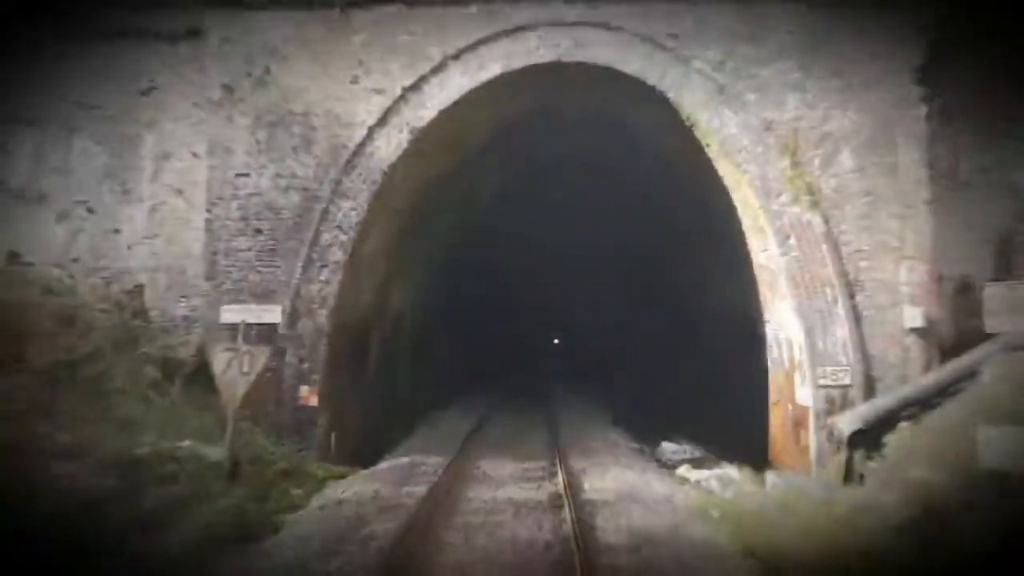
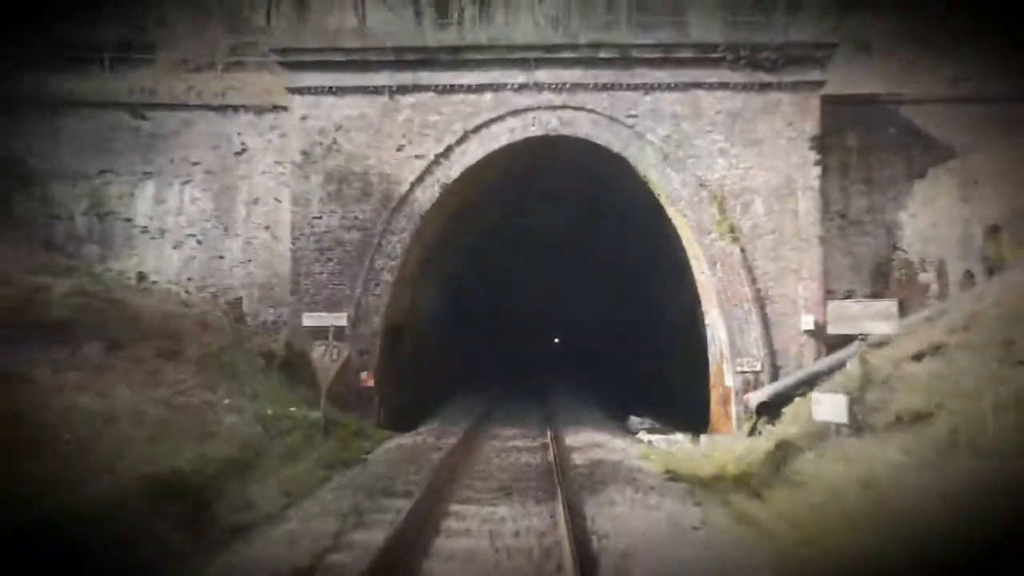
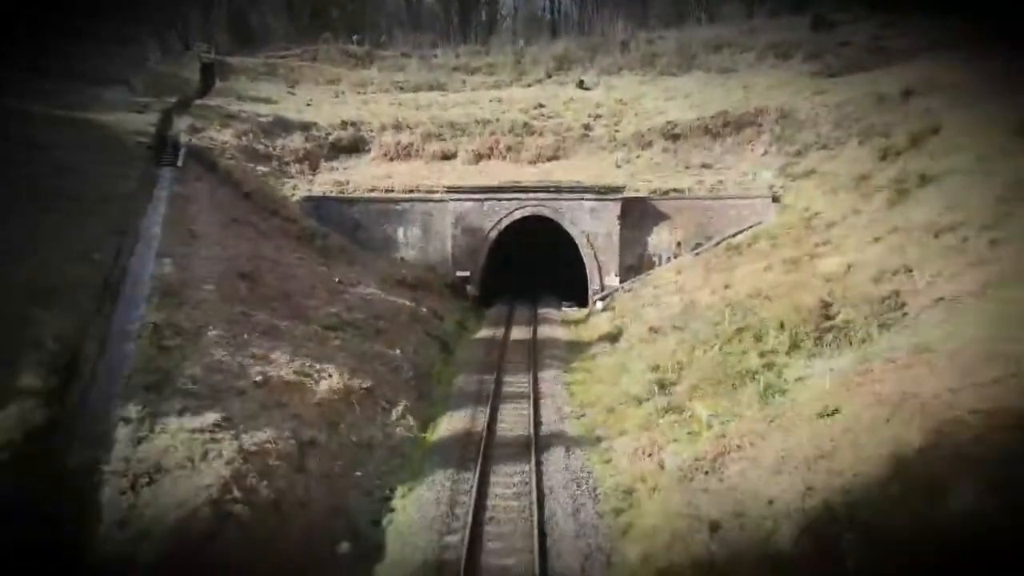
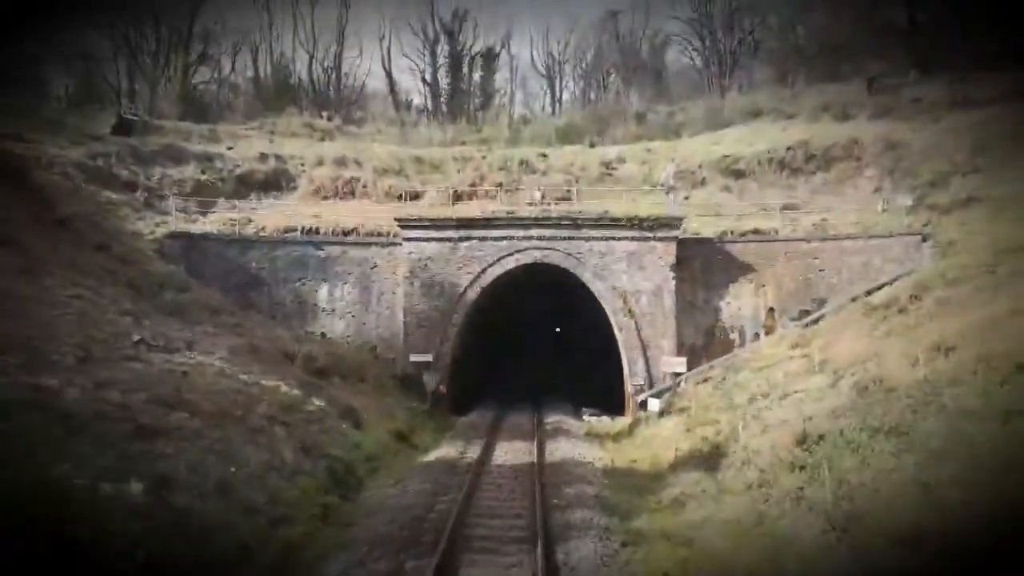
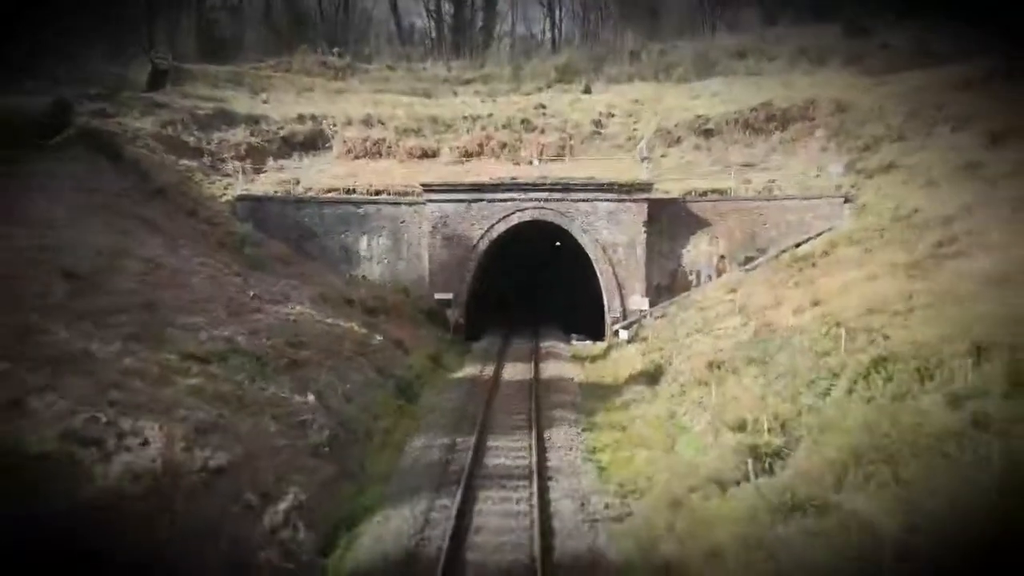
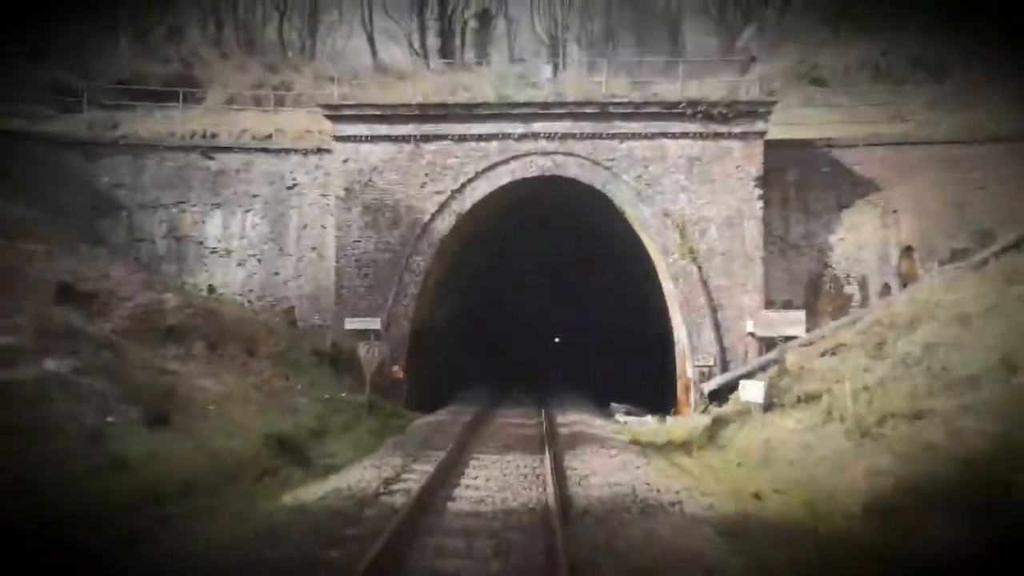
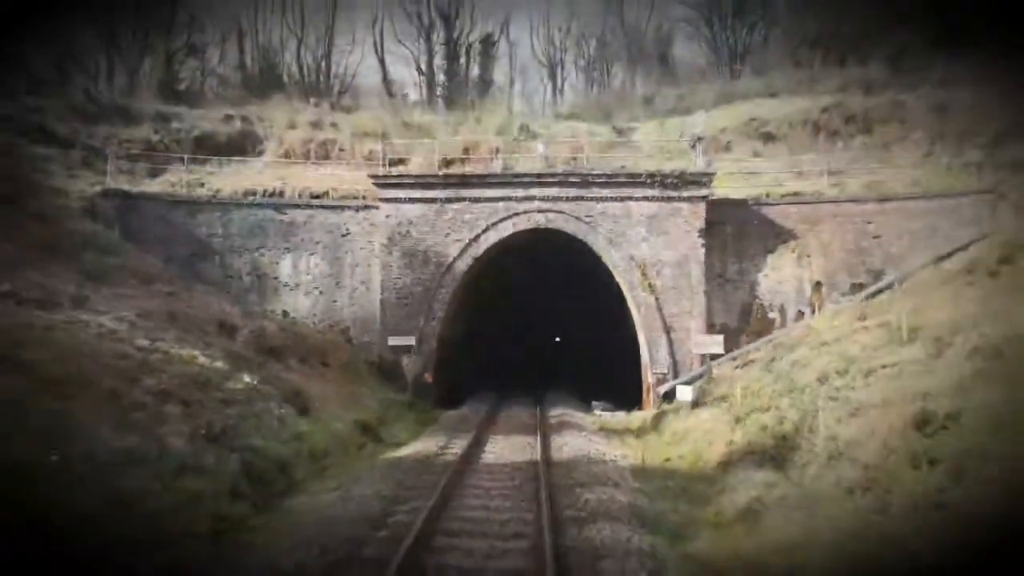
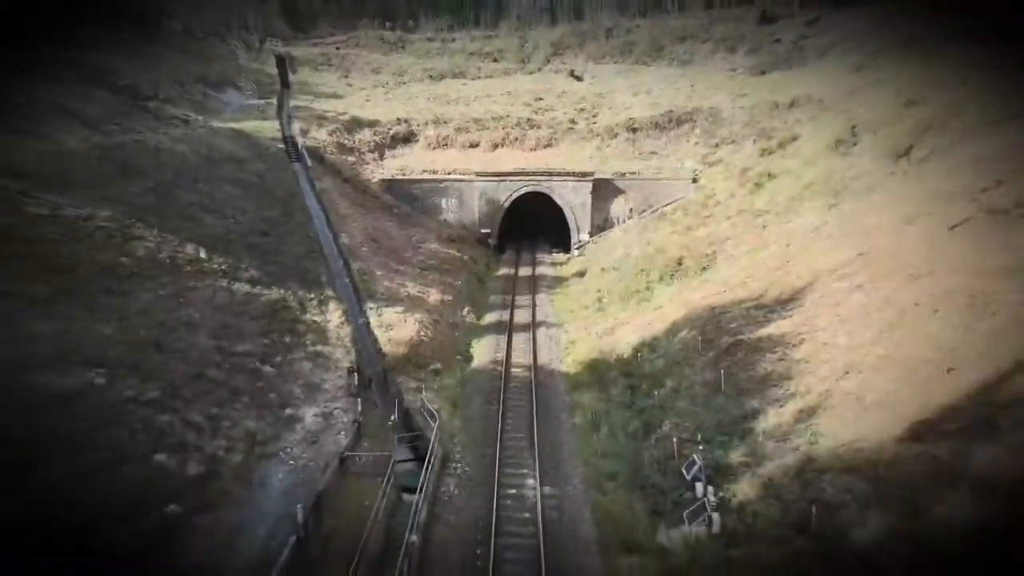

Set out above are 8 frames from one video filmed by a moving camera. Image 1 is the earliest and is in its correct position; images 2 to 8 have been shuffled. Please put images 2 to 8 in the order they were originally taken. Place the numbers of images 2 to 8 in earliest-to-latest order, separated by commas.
2, 6, 7, 4, 5, 3, 8
